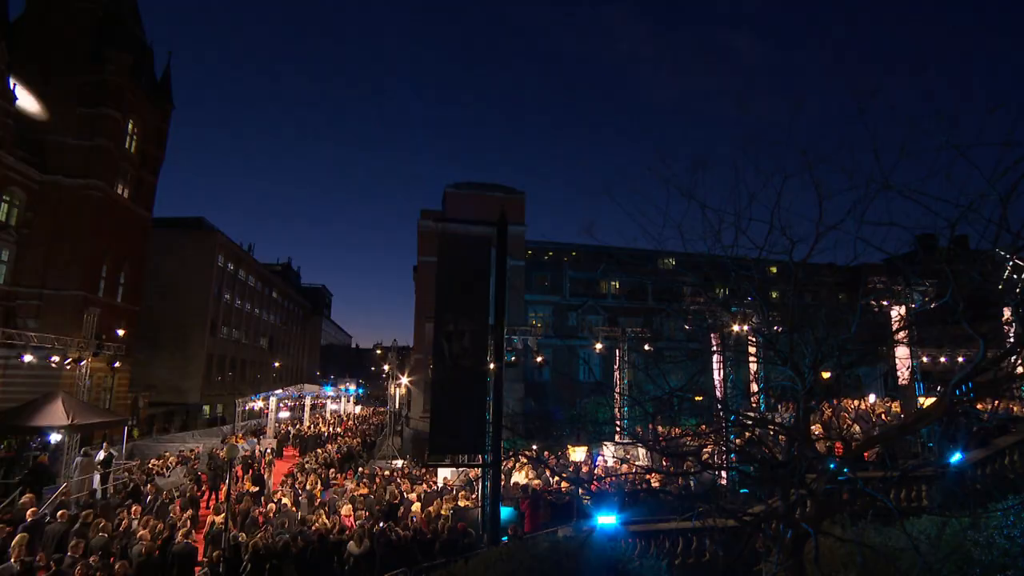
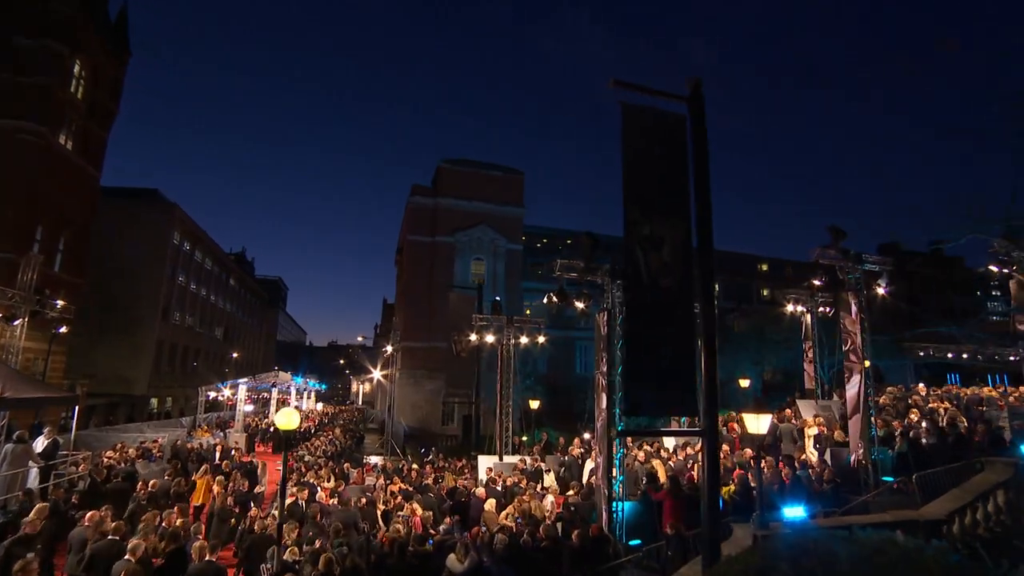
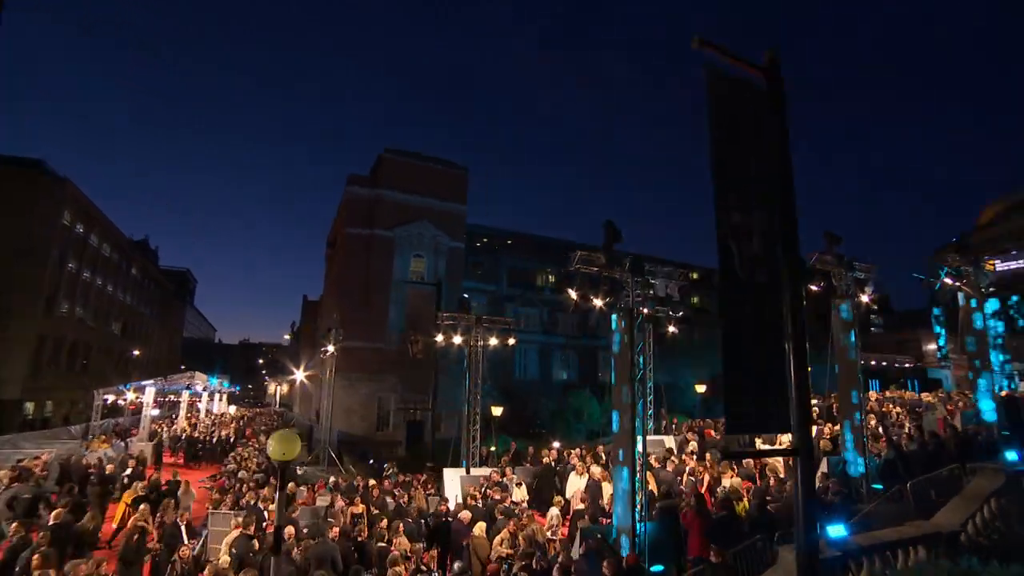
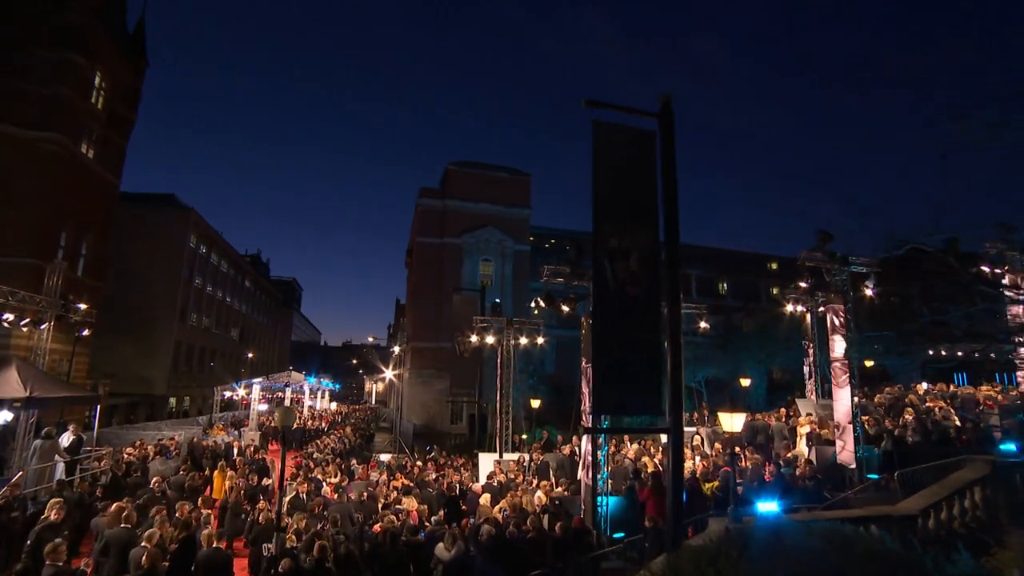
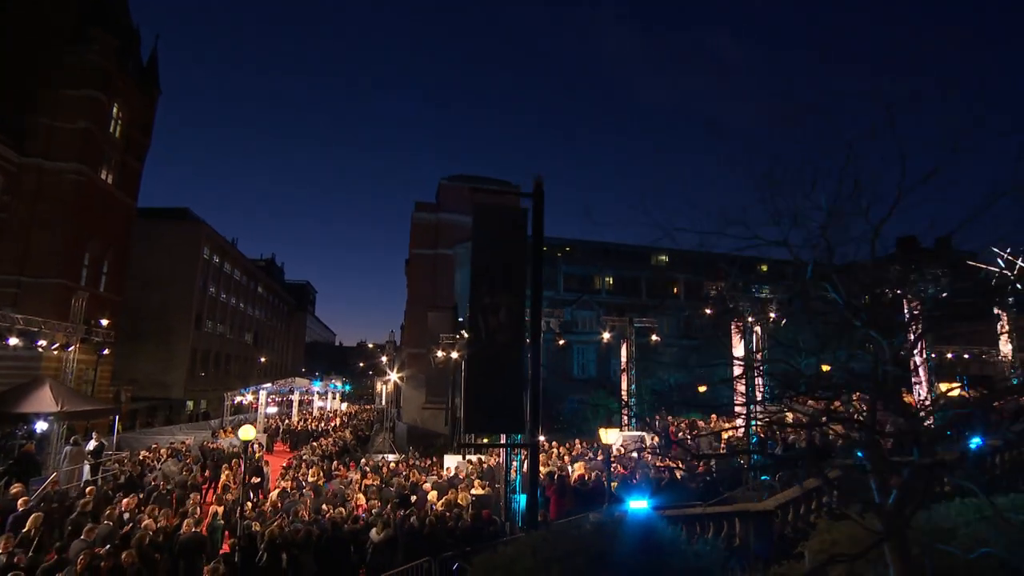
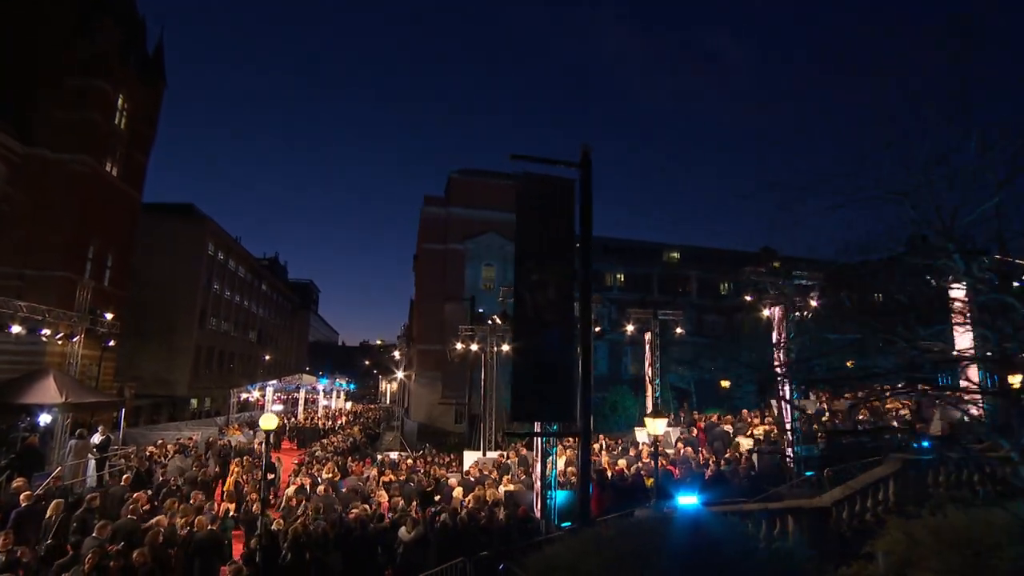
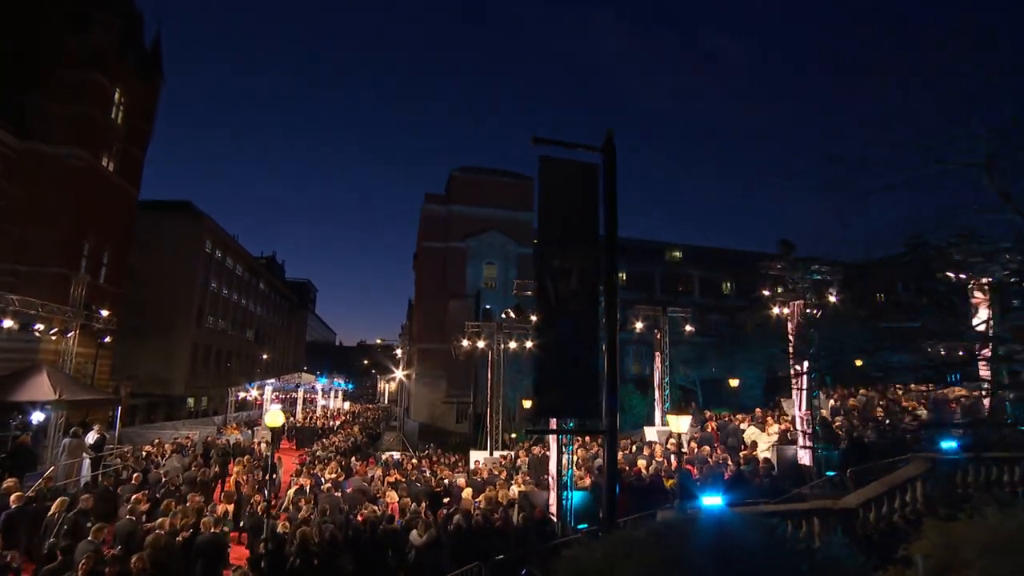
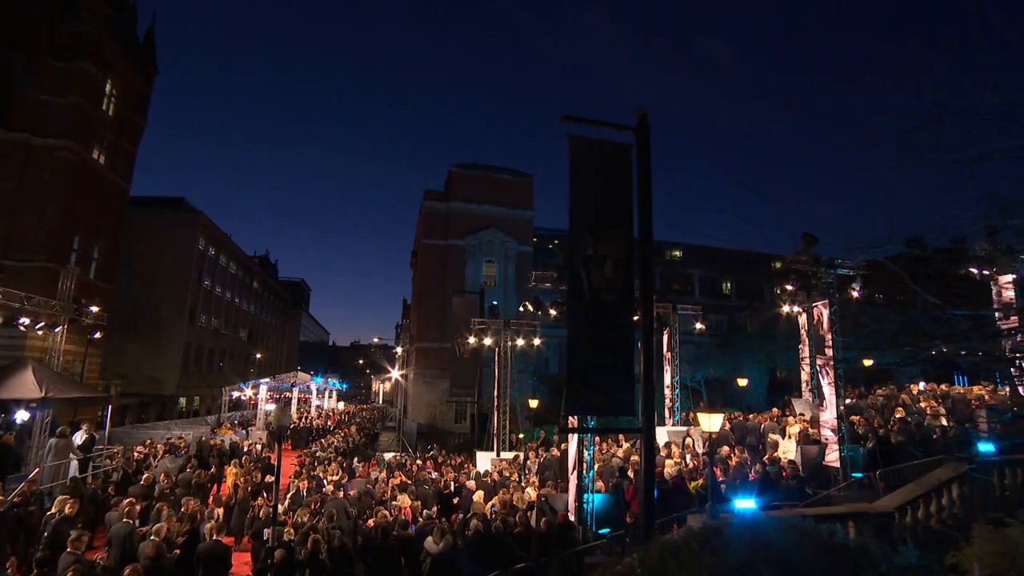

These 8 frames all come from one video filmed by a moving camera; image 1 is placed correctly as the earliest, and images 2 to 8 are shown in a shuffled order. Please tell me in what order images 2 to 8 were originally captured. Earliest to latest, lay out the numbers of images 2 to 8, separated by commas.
5, 6, 7, 8, 4, 2, 3
